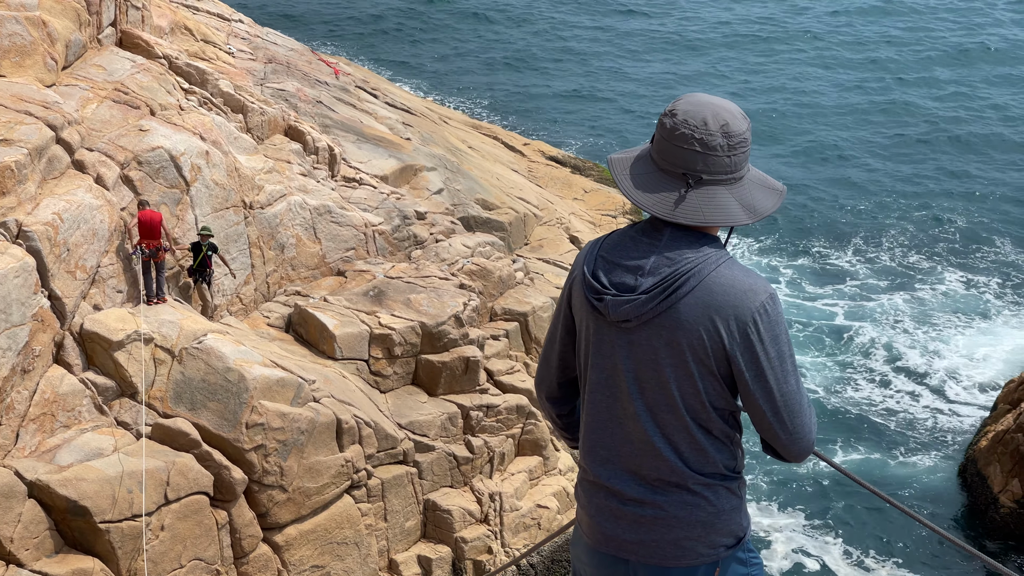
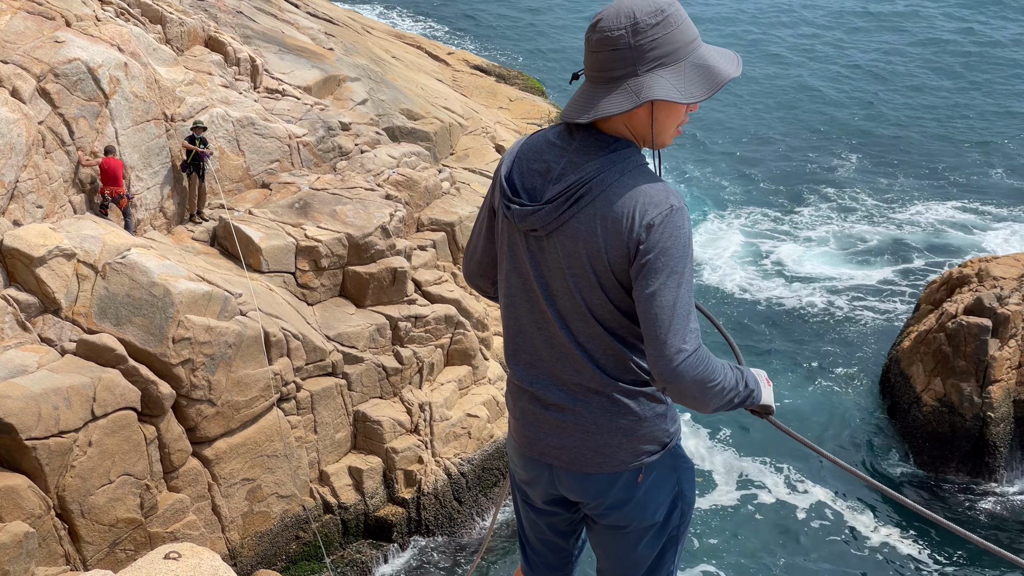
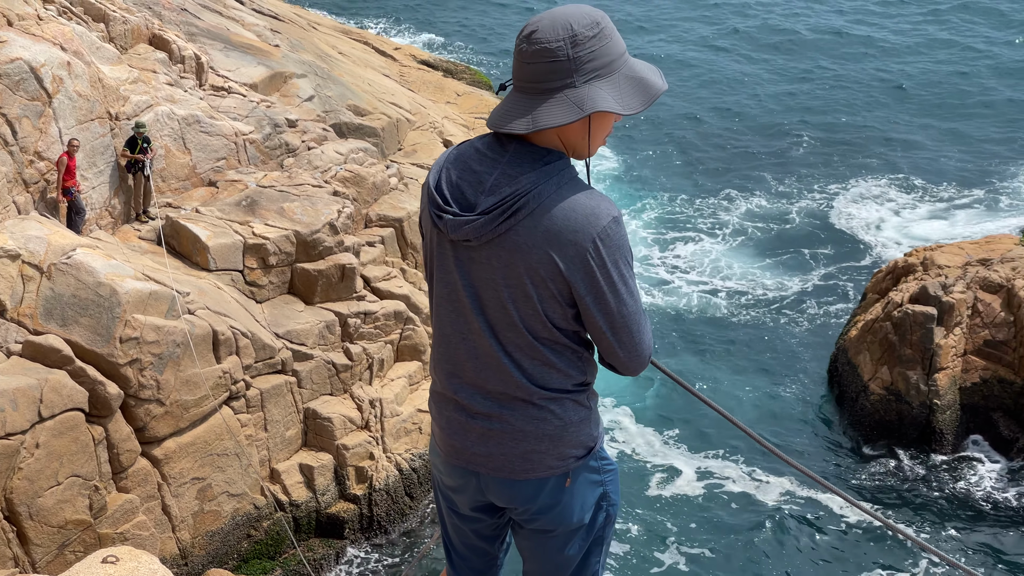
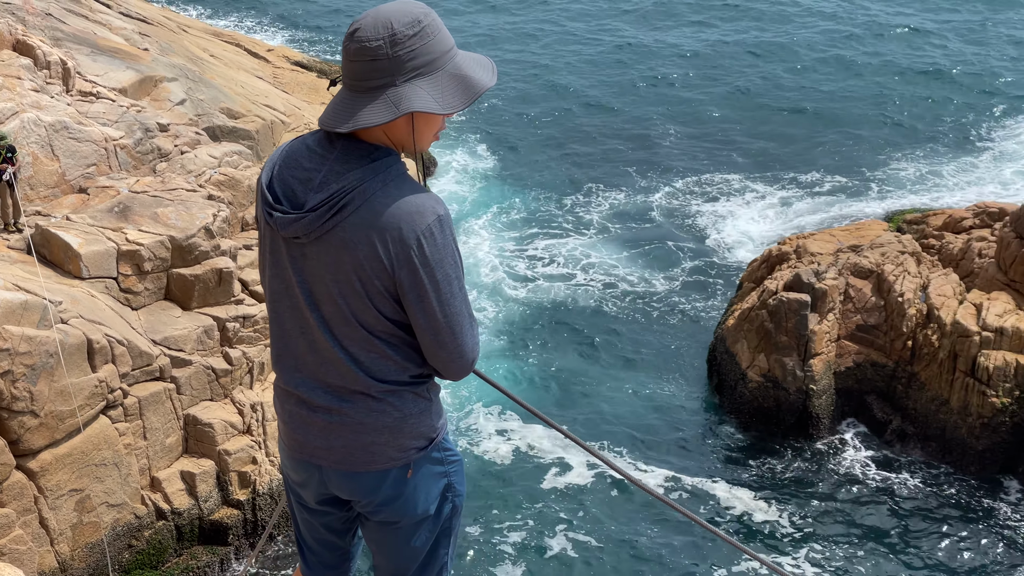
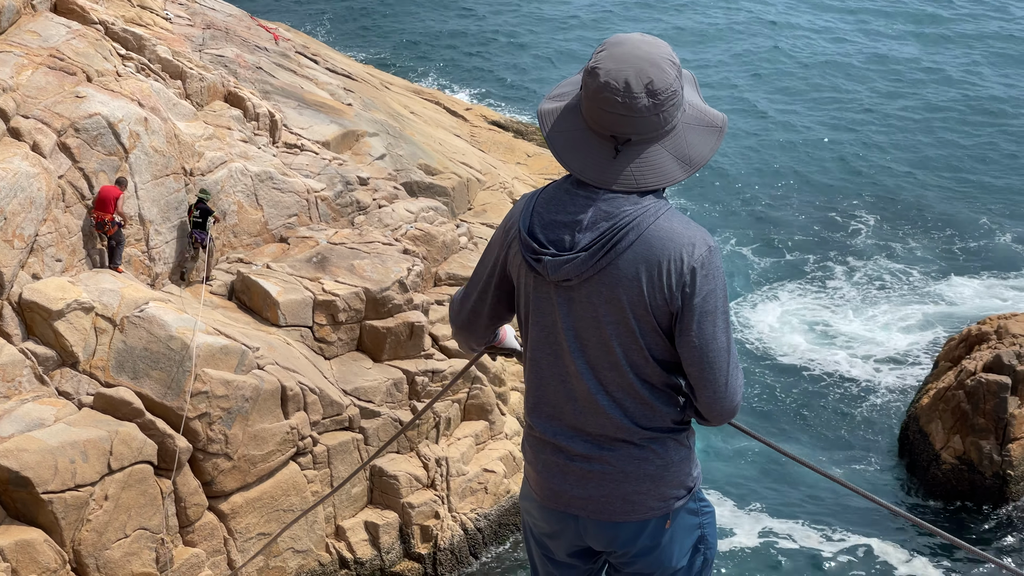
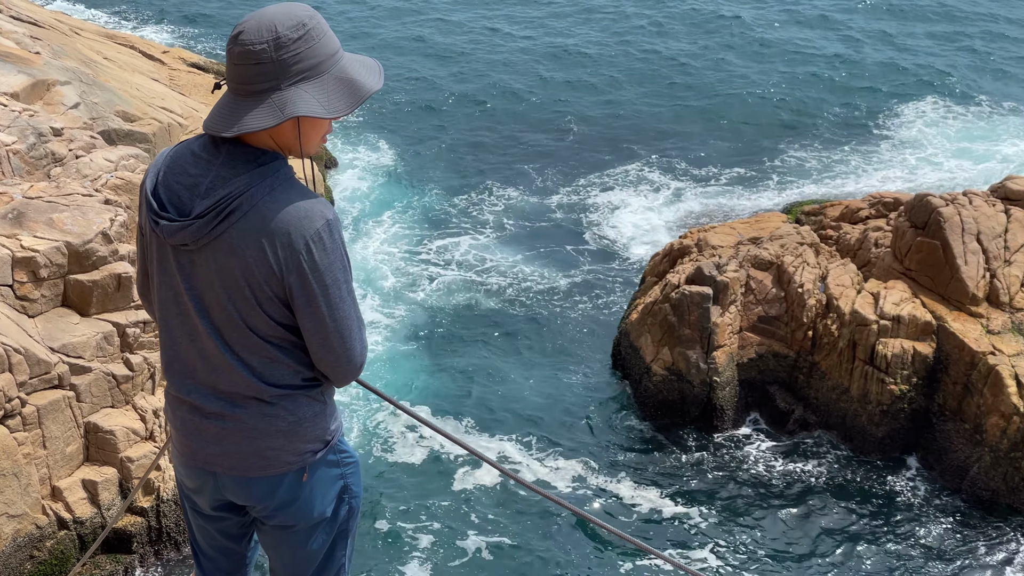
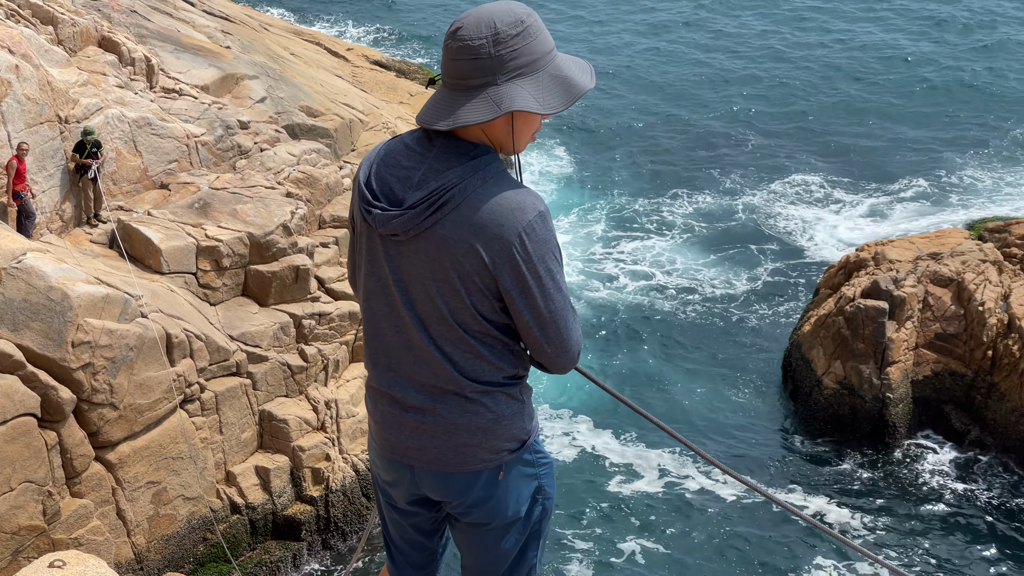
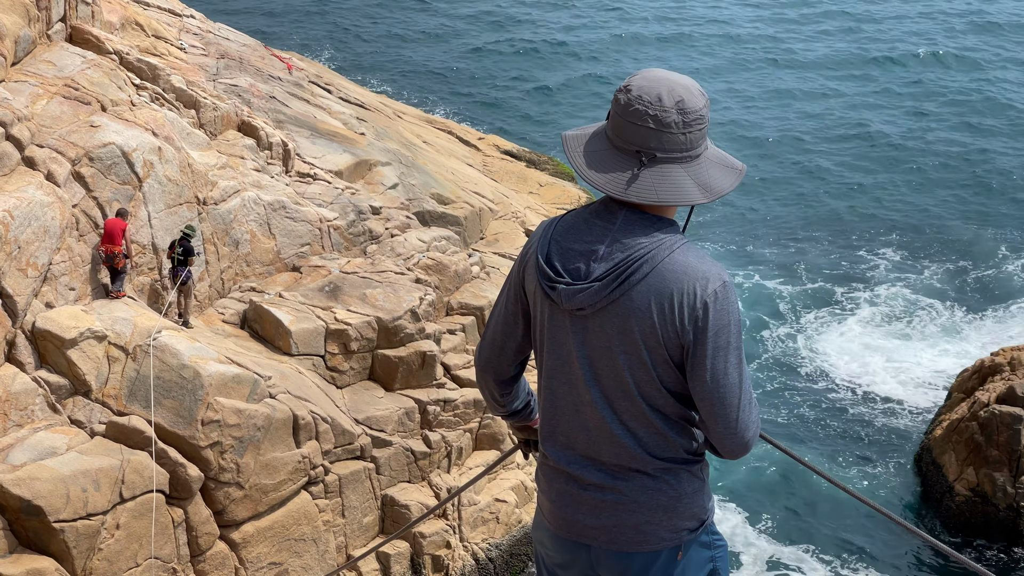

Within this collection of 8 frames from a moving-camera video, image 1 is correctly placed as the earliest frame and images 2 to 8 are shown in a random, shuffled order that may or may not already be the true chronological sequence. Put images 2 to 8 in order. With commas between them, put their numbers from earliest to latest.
8, 5, 2, 3, 7, 4, 6
